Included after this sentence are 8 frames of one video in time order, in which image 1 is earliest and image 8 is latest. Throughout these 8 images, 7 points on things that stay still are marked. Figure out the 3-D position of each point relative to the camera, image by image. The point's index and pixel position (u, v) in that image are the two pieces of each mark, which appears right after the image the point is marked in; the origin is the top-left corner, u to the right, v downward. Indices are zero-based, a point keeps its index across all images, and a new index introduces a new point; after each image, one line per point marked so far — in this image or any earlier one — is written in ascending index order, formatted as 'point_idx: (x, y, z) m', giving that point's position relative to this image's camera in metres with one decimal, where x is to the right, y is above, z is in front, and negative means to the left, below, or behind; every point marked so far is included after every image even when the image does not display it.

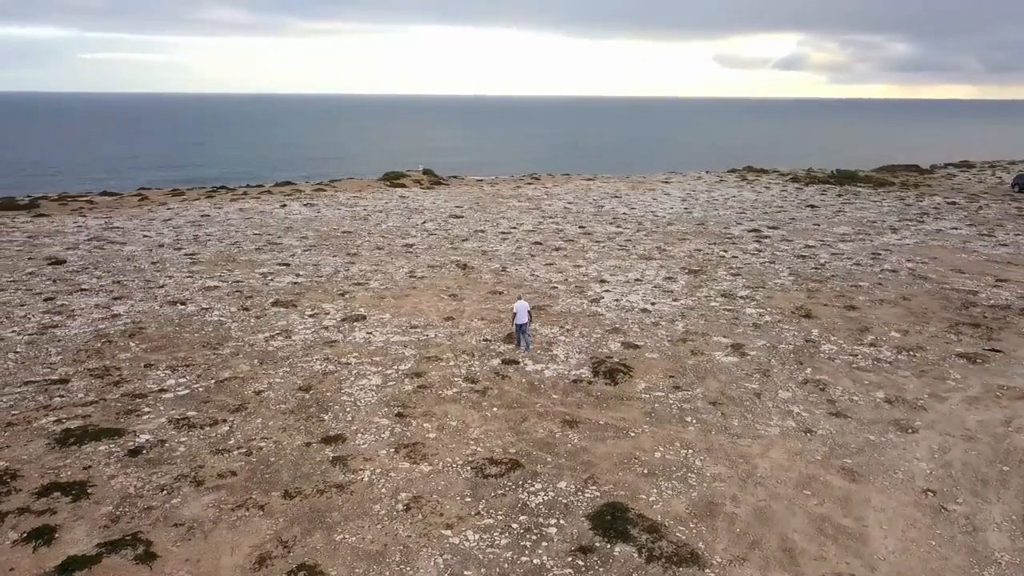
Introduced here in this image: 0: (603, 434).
0: (+1.9, -2.7, +16.1) m
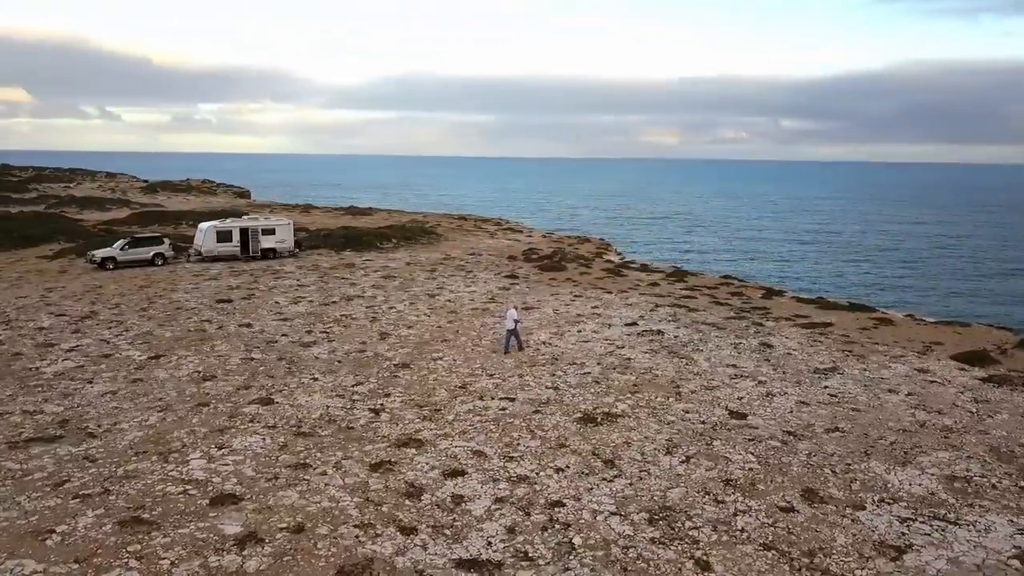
0: (+1.3, -3.0, +15.6) m
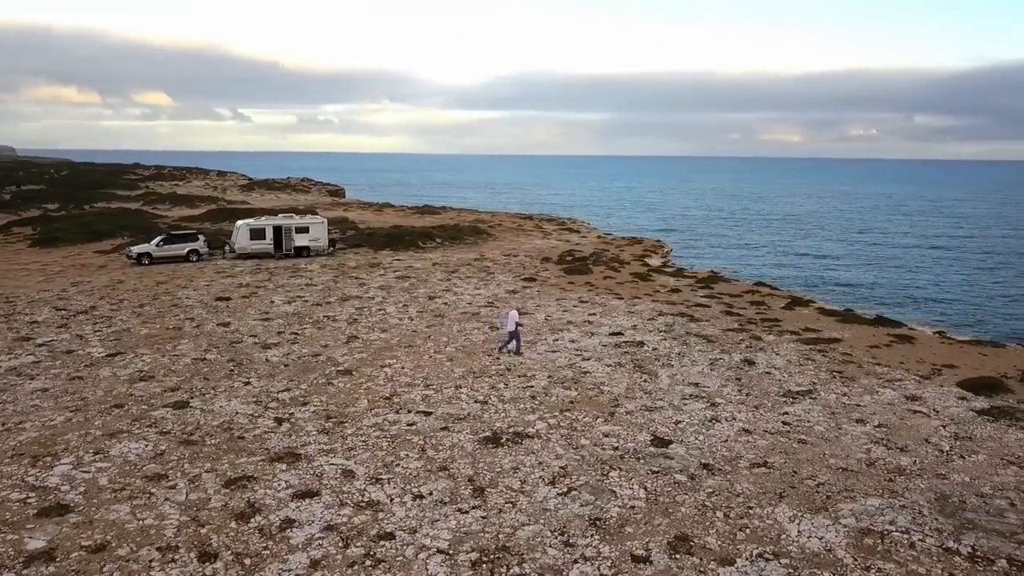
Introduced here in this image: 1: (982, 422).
0: (-0.9, -3.2, +14.3) m
1: (+9.6, -2.8, +16.7) m
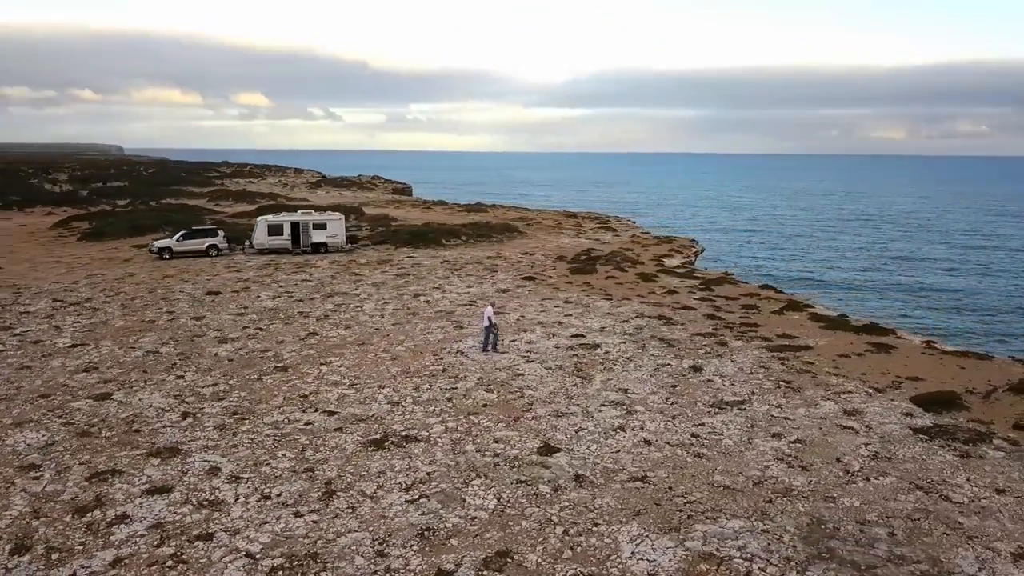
0: (-3.2, -3.1, +14.0) m
1: (+7.5, -2.9, +15.3) m
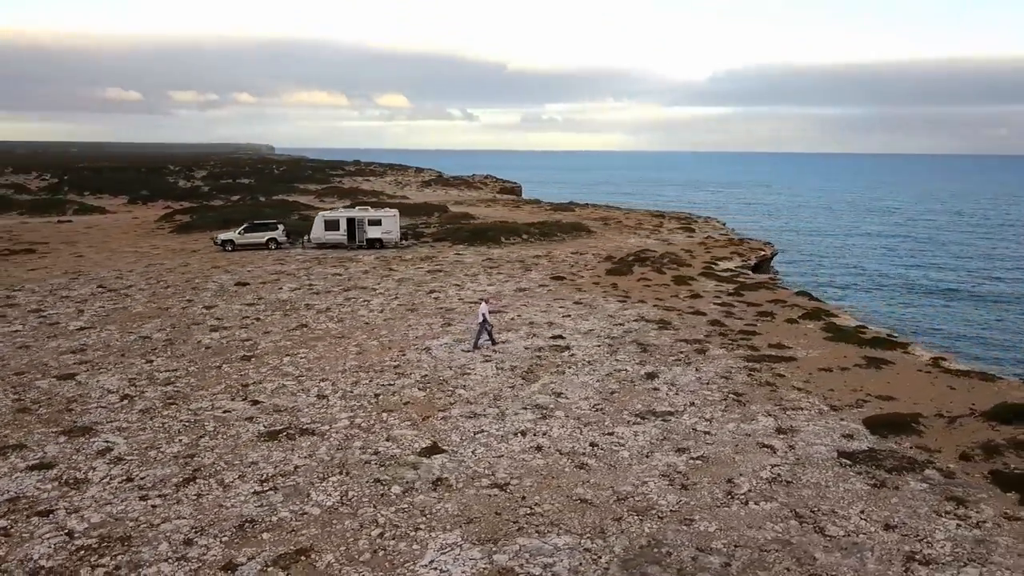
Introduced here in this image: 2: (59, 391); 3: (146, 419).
0: (-5.4, -3.0, +14.3) m
1: (+5.4, -3.0, +13.9) m
2: (-10.1, -2.3, +18.2) m
3: (-7.3, -2.6, +16.3) m
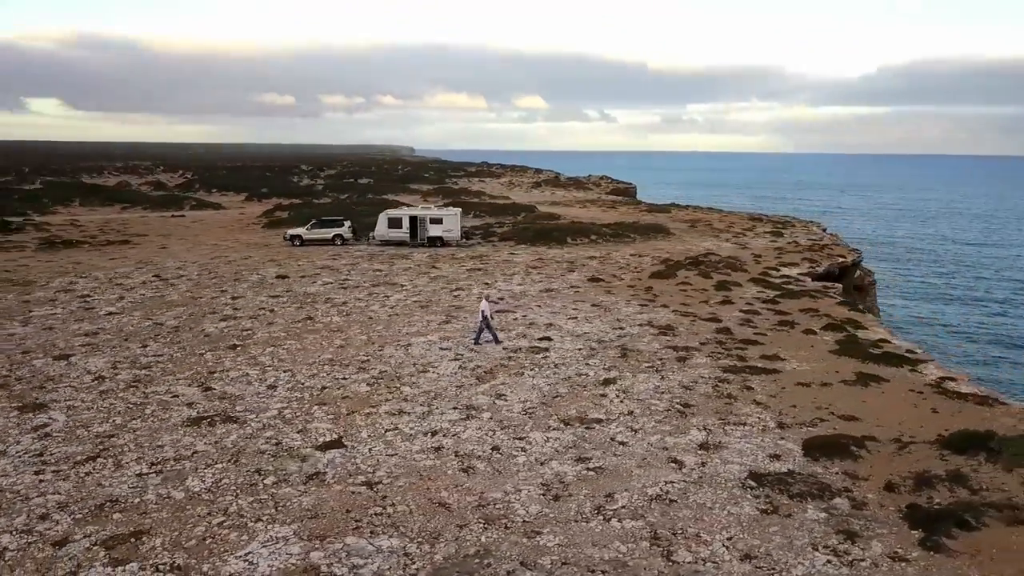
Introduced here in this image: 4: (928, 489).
0: (-7.2, -2.8, +14.9) m
1: (+3.4, -3.1, +12.8) m
2: (-11.2, -2.0, +19.6) m
3: (-8.7, -2.4, +17.3) m
4: (+6.3, -3.1, +12.3) m
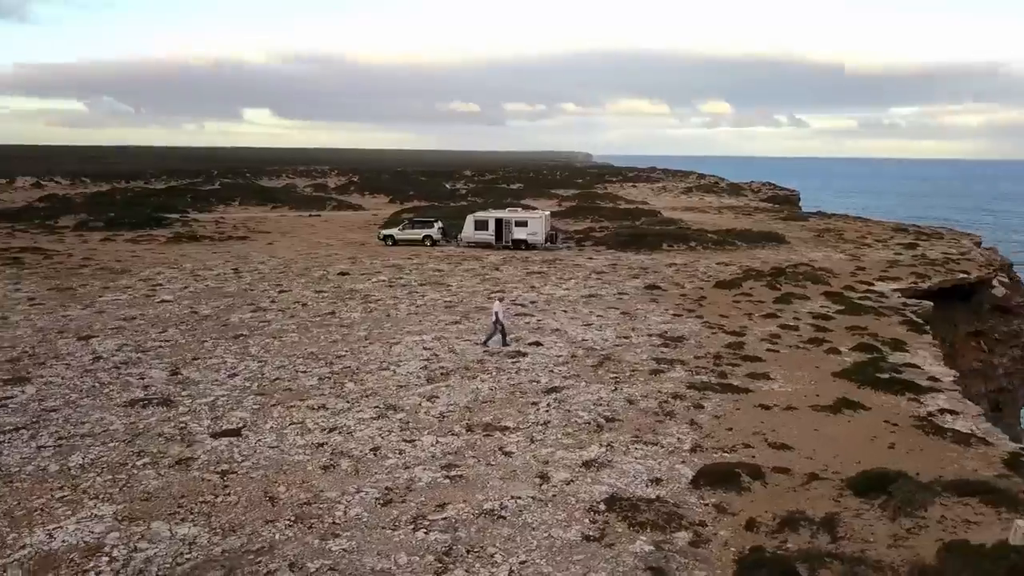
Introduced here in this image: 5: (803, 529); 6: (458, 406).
0: (-9.0, -2.5, +16.1) m
1: (+0.9, -3.2, +11.8) m
2: (-11.9, -1.6, +21.5) m
3: (-10.0, -2.1, +18.7) m
4: (+3.7, -3.2, +10.8) m
5: (+3.9, -3.2, +10.7) m
6: (-1.0, -2.4, +16.4) m
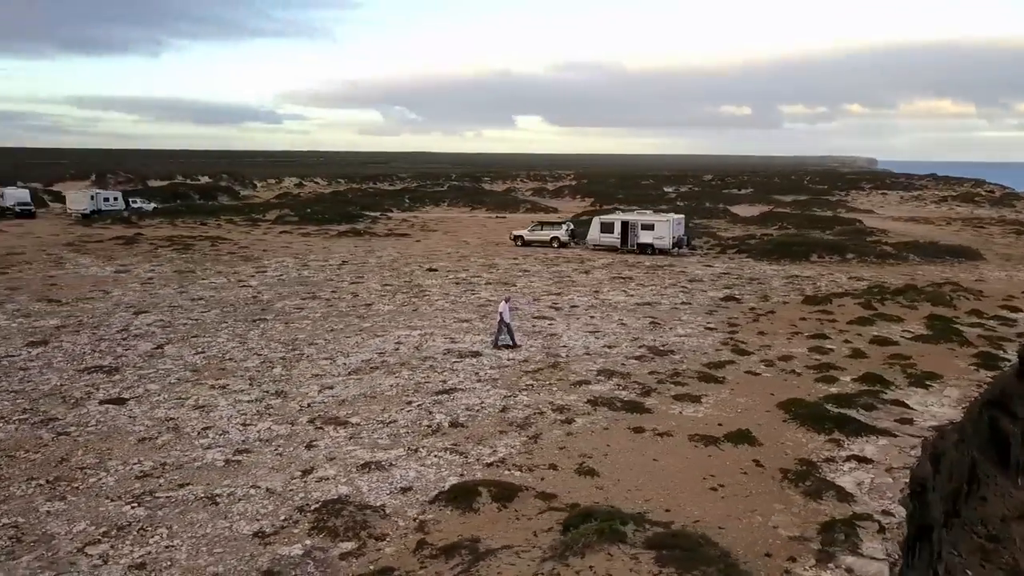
0: (-11.1, -1.9, +18.7) m
1: (-3.1, -3.1, +11.6) m
2: (-12.2, -1.0, +24.7) m
3: (-11.3, -1.5, +21.5) m
4: (-0.9, -3.2, +9.7) m
5: (-0.7, -3.2, +9.6) m
6: (-3.5, -2.2, +16.5) m
